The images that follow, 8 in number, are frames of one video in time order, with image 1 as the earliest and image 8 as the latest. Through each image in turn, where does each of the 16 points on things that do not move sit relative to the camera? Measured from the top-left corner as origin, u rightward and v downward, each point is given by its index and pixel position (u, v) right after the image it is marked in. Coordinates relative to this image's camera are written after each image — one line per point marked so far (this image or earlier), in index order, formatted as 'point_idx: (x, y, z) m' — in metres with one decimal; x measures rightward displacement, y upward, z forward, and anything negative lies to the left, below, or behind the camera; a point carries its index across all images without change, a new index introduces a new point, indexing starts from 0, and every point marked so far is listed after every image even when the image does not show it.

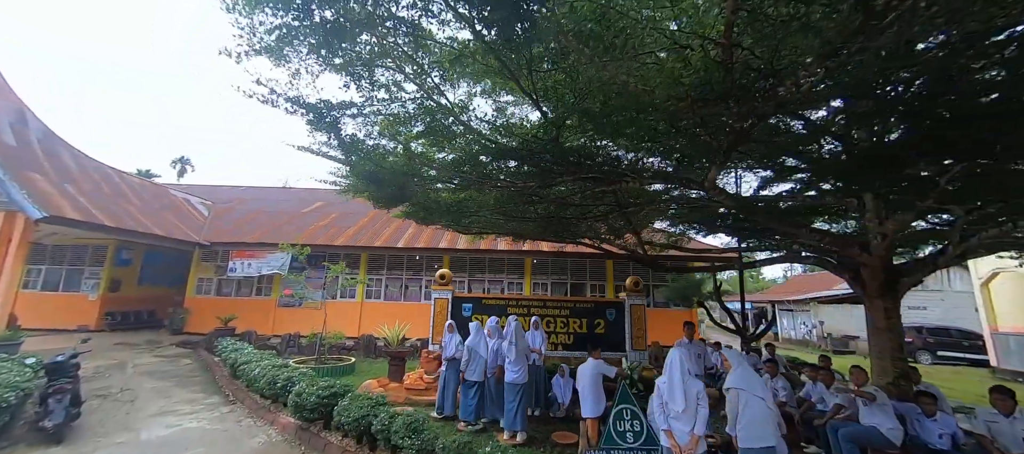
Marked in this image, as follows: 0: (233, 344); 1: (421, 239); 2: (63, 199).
0: (-5.0, -2.3, +7.2) m
1: (-2.2, -0.3, +9.9) m
2: (-8.5, +0.6, +7.3) m
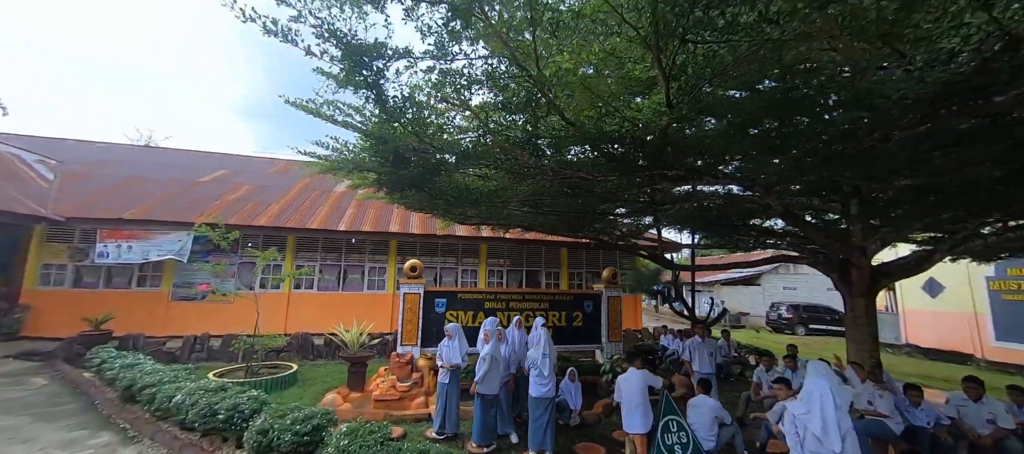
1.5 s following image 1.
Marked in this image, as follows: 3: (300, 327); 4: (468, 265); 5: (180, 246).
0: (-5.5, -1.9, +5.5) m
1: (-3.3, +0.1, +8.7) m
2: (-8.7, +1.0, +4.7) m
3: (-4.7, -2.2, +8.5) m
4: (-1.1, -0.9, +9.4) m
5: (-6.6, -0.4, +7.7) m
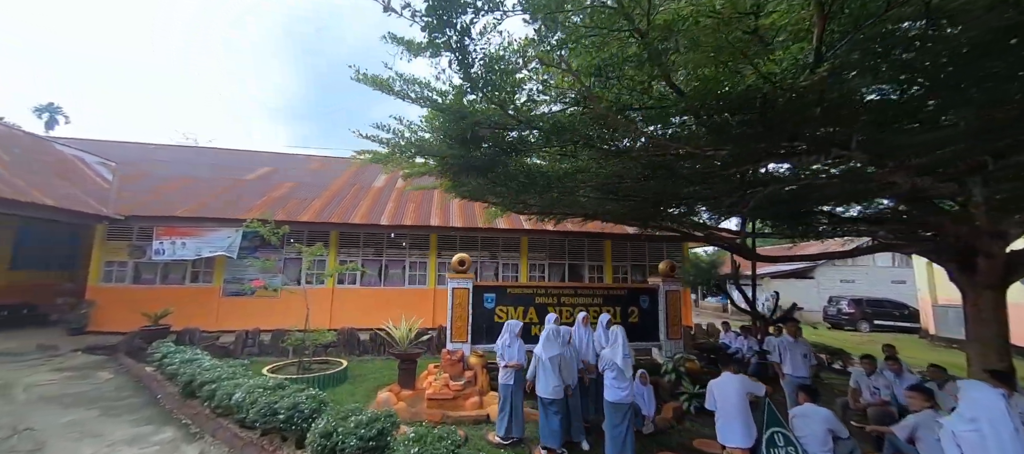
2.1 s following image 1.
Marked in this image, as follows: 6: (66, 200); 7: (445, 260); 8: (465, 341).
0: (-4.7, -1.9, +5.6) m
1: (-2.4, +0.3, +8.6) m
2: (-8.1, +1.0, +4.9) m
3: (-3.7, -2.1, +8.5) m
4: (-0.1, -0.8, +9.2) m
5: (-5.7, -0.3, +7.8) m
6: (-8.3, +0.6, +7.1) m
7: (-1.6, -0.8, +9.1) m
8: (-0.6, -1.6, +5.4) m
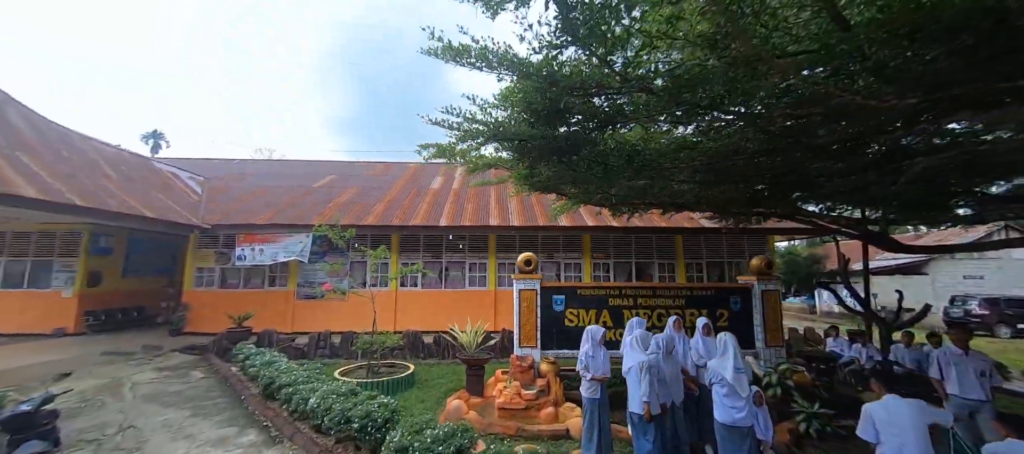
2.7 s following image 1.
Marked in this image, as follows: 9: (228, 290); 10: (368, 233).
0: (-3.7, -2.0, +5.8) m
1: (-1.1, +0.2, +8.5) m
2: (-7.2, +0.8, +5.6) m
3: (-2.3, -2.1, +8.5) m
4: (+1.3, -0.7, +8.8) m
5: (-4.4, -0.4, +8.1) m
6: (-7.1, +0.4, +7.8) m
7: (-0.2, -0.8, +8.9) m
8: (+0.3, -1.5, +5.0) m
9: (-6.4, -1.4, +8.7) m
10: (-3.2, -0.1, +8.6) m
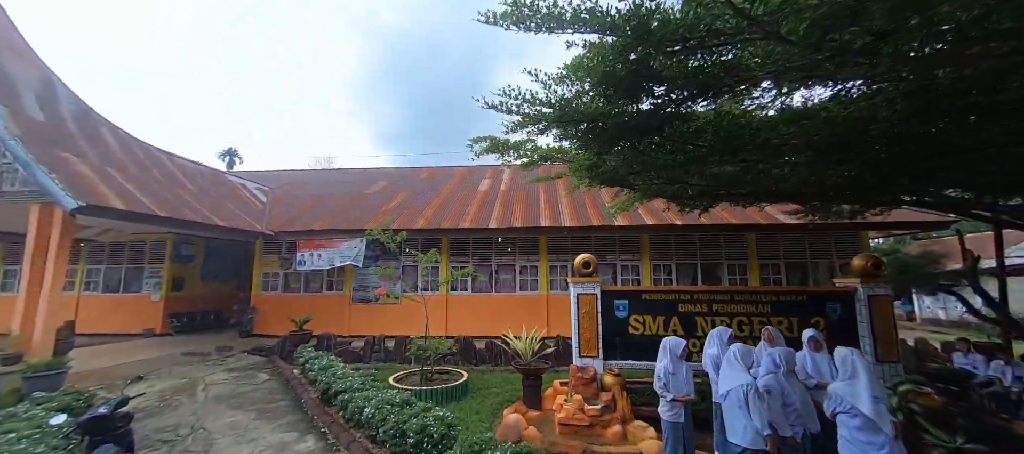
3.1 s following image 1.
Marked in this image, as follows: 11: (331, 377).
0: (-2.9, -2.0, +5.9) m
1: (0.0, +0.2, +8.3) m
2: (-6.4, +0.7, +6.1) m
3: (-1.1, -2.2, +8.4) m
4: (+2.5, -0.7, +8.2) m
5: (-3.3, -0.5, +8.3) m
6: (-6.0, +0.2, +8.2) m
7: (+1.0, -0.8, +8.5) m
8: (+1.0, -1.5, +4.6) m
9: (-5.2, -1.6, +9.0) m
10: (-2.1, -0.2, +8.5) m
11: (-2.3, -1.9, +5.0) m
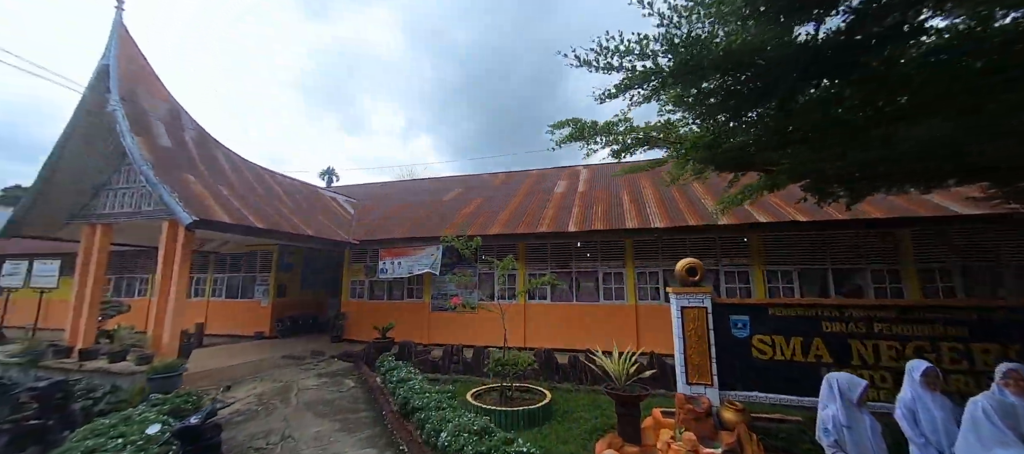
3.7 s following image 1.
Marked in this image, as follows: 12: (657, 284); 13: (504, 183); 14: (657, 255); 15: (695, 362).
0: (-1.6, -2.2, +5.7) m
1: (+1.6, +0.1, +7.6) m
2: (-5.1, +0.5, +6.7) m
3: (+0.6, -2.3, +7.9) m
4: (+4.0, -0.7, +7.0) m
5: (-1.7, -0.7, +8.2) m
6: (-4.3, 0.0, +8.7) m
7: (+2.7, -0.9, +7.6) m
8: (+1.9, -1.5, +3.8) m
9: (-3.3, -1.8, +9.3) m
10: (-0.4, -0.3, +8.2) m
11: (-1.3, -2.0, +4.8) m
12: (+2.8, -1.1, +7.5) m
13: (-0.2, +1.4, +11.9) m
14: (+2.9, -0.5, +7.5) m
15: (+1.8, -1.3, +3.8) m
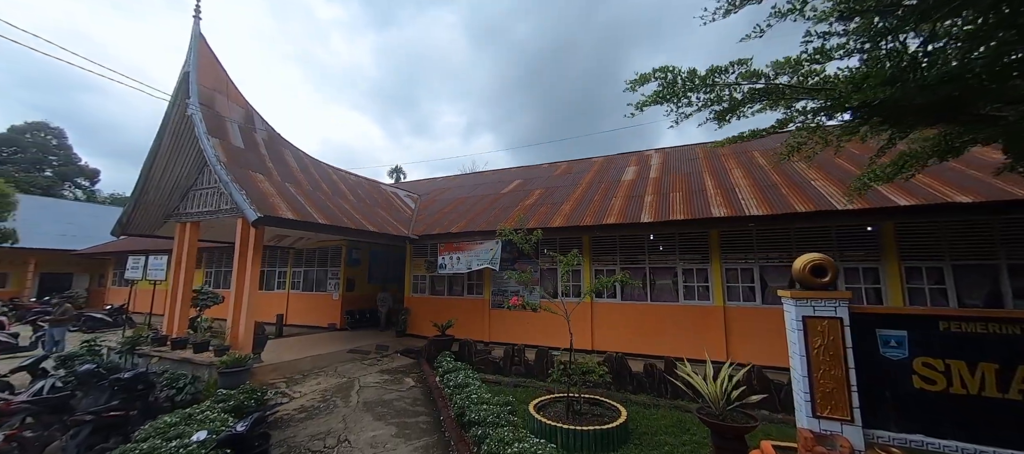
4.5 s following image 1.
0: (-0.7, -2.1, +5.3) m
1: (+2.8, +0.3, +6.6) m
2: (-4.1, +0.5, +6.8) m
3: (+1.8, -2.1, +7.1) m
4: (+5.0, -0.5, +5.7) m
5: (-0.4, -0.5, +7.8) m
6: (-2.9, +0.1, +8.7) m
7: (+3.8, -0.7, +6.5) m
8: (+2.5, -1.4, +2.8) m
9: (-1.8, -1.7, +9.1) m
10: (+0.9, -0.2, +7.6) m
11: (-0.5, -1.9, +4.4) m
12: (+4.0, -0.9, +6.4) m
13: (+1.6, +1.6, +11.1) m
14: (+4.0, -0.3, +6.4) m
15: (+2.4, -1.2, +2.9) m
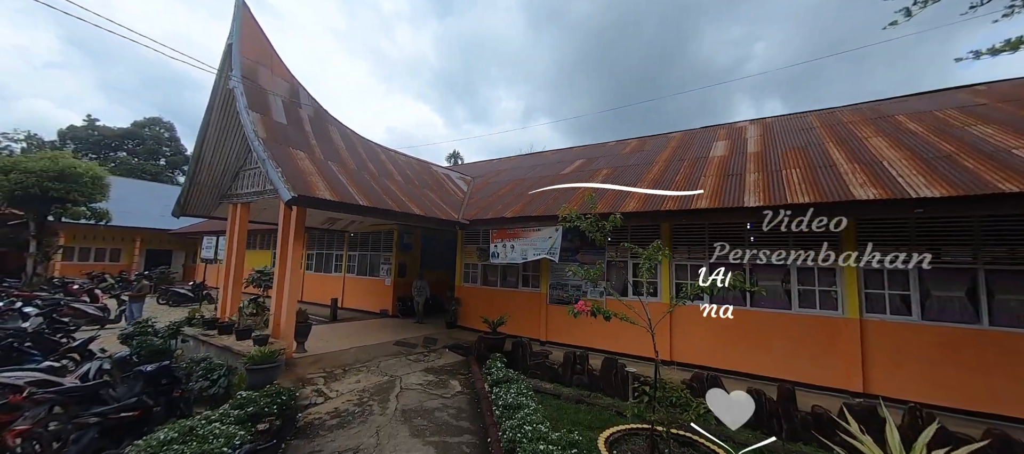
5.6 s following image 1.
0: (0.0, -1.9, +4.4) m
1: (+3.6, +0.5, +5.0) m
2: (-3.1, +0.8, +6.2) m
3: (+2.7, -1.9, +5.8) m
4: (+5.8, -0.4, +3.9) m
5: (+0.7, -0.3, +6.7) m
6: (-1.7, +0.4, +7.9) m
7: (+4.6, -0.5, +4.8) m
8: (+2.8, -1.3, +1.4) m
9: (-0.5, -1.3, +8.3) m
10: (+1.9, +0.1, +6.3) m
11: (0.0, -1.8, +3.4) m
12: (+4.8, -0.8, +4.7) m
13: (+3.2, +1.9, +9.7) m
14: (+4.8, -0.2, +4.7) m
15: (+2.7, -1.2, +1.5) m
